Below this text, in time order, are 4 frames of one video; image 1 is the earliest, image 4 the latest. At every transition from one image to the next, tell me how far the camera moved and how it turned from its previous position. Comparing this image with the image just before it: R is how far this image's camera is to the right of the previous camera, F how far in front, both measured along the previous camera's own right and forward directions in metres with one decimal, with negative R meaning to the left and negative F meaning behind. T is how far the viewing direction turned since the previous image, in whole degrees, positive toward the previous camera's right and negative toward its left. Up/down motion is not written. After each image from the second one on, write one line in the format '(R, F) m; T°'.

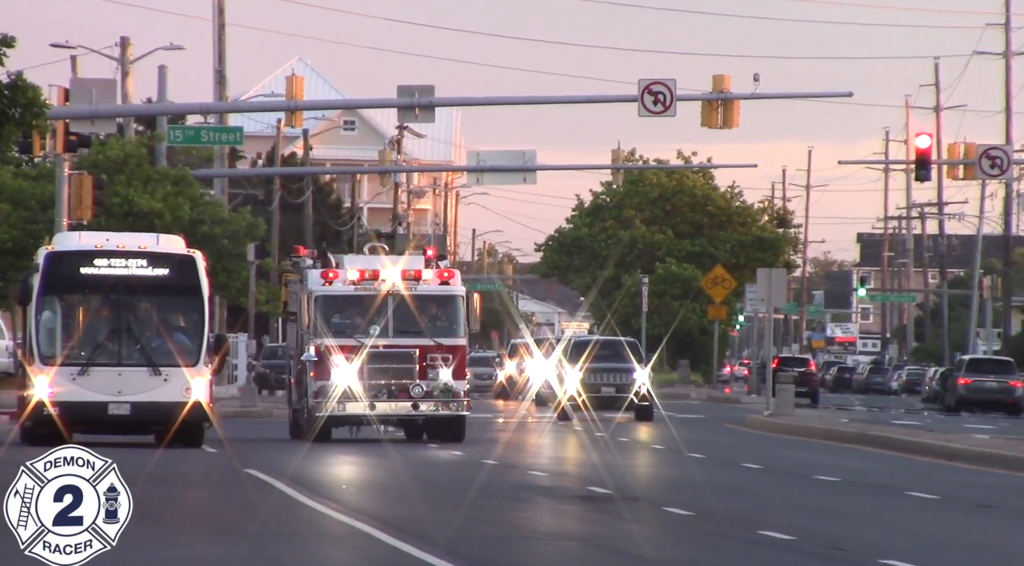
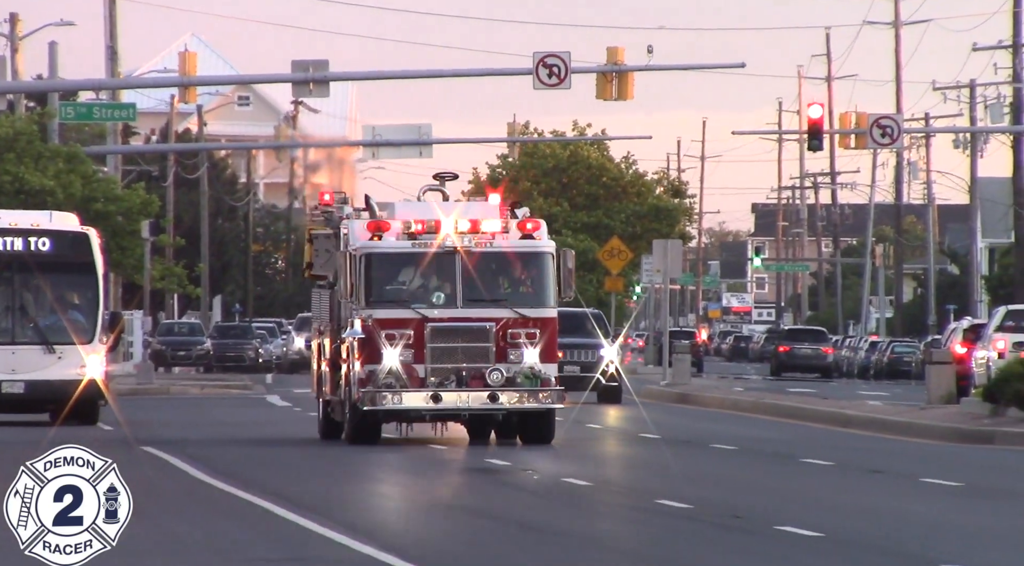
(-0.2, +0.1) m; +4°
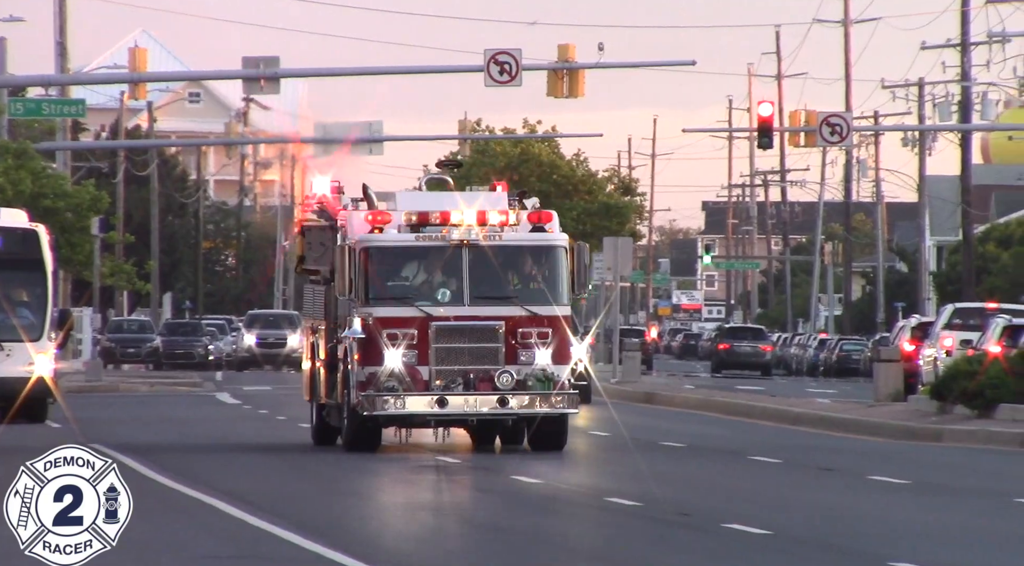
(-0.1, 0.0) m; +2°
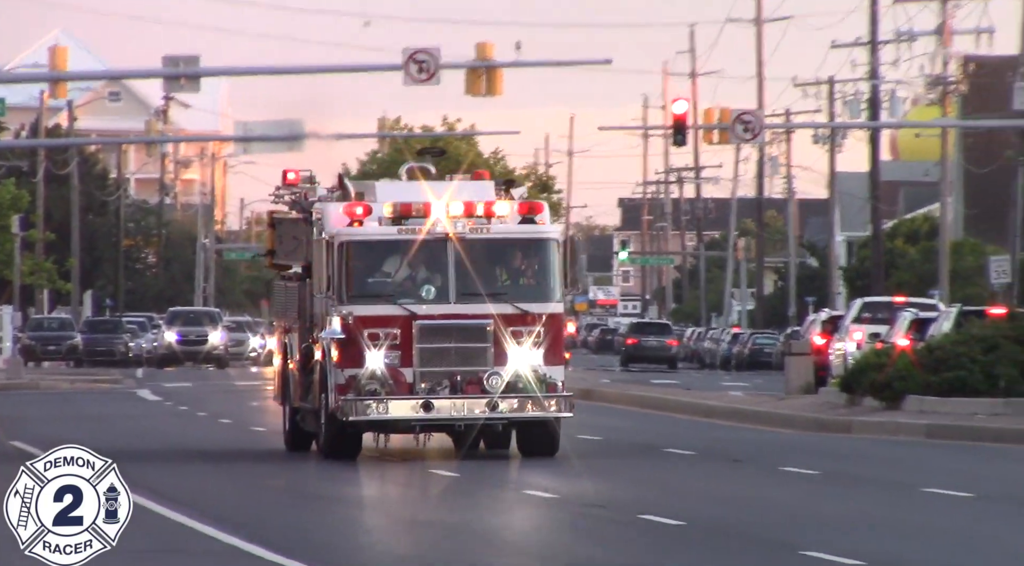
(-0.2, -0.5) m; +3°
